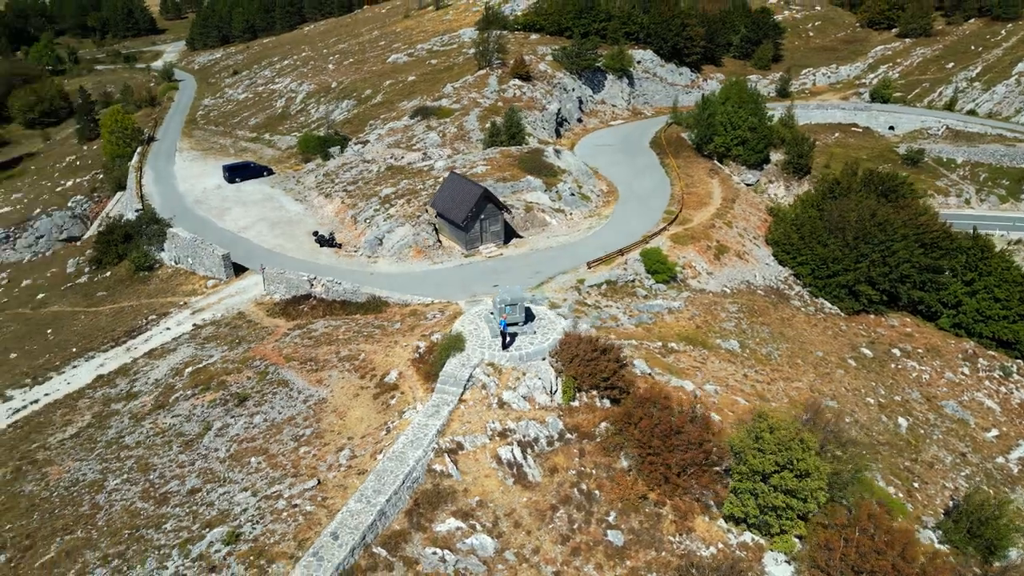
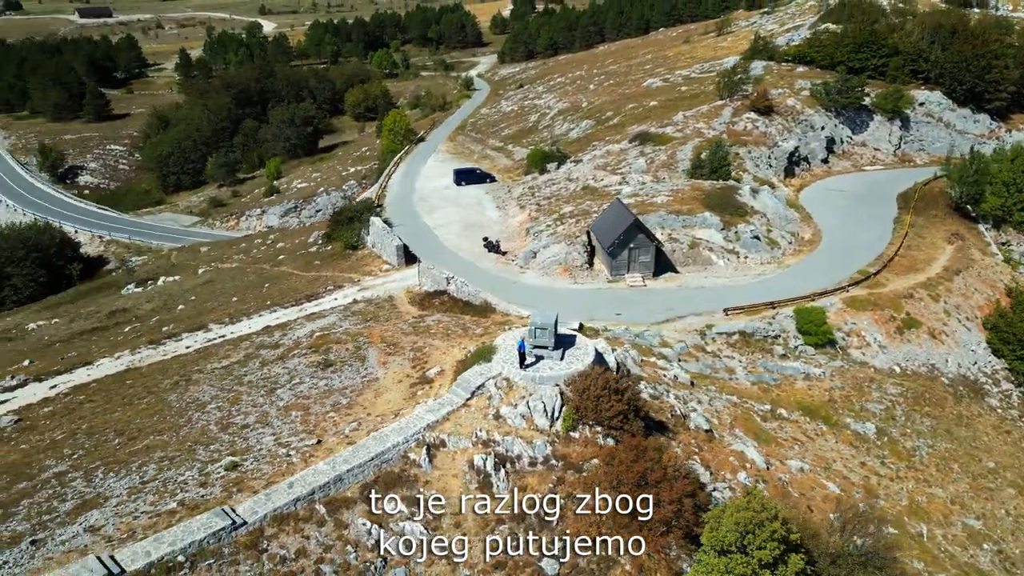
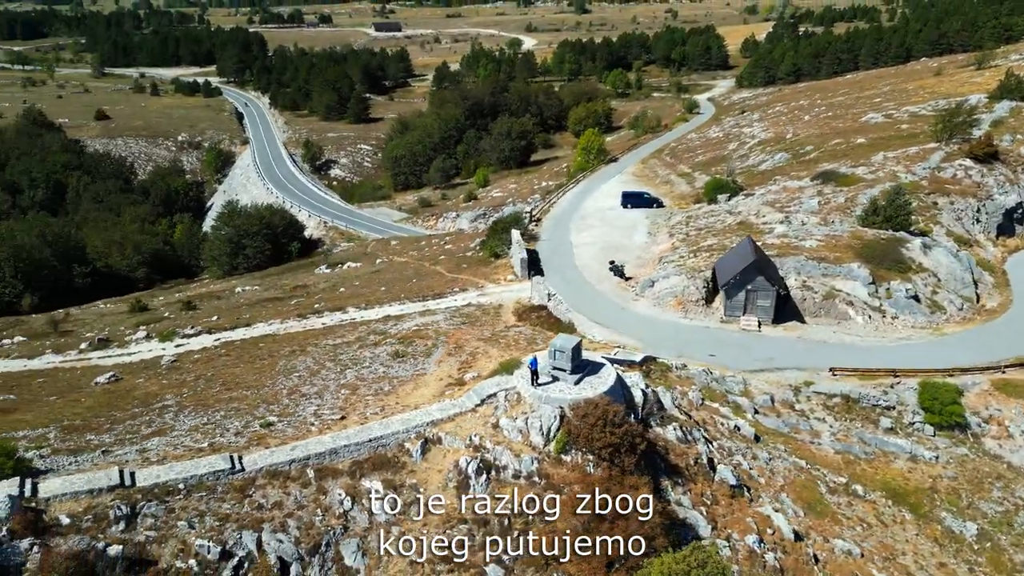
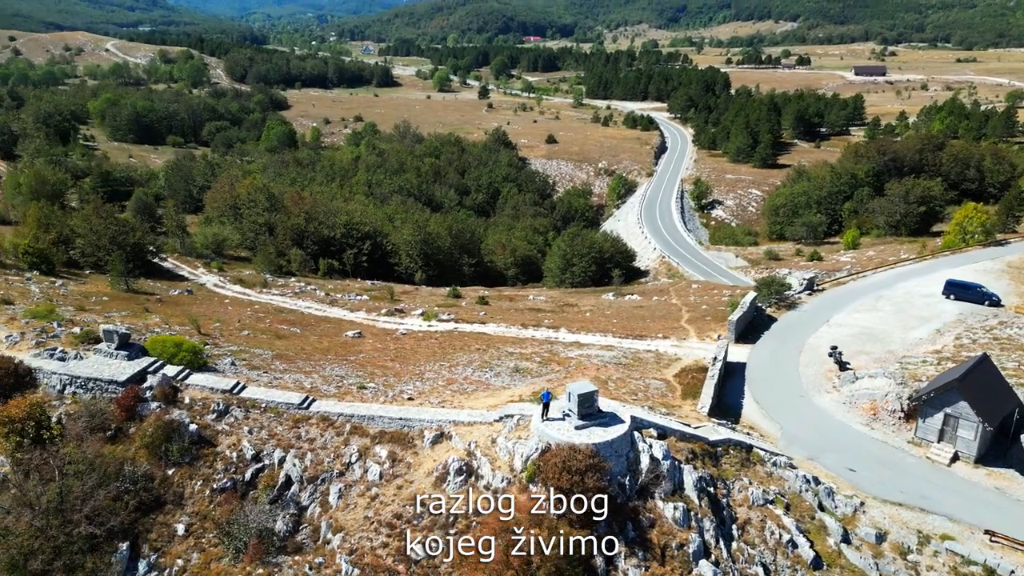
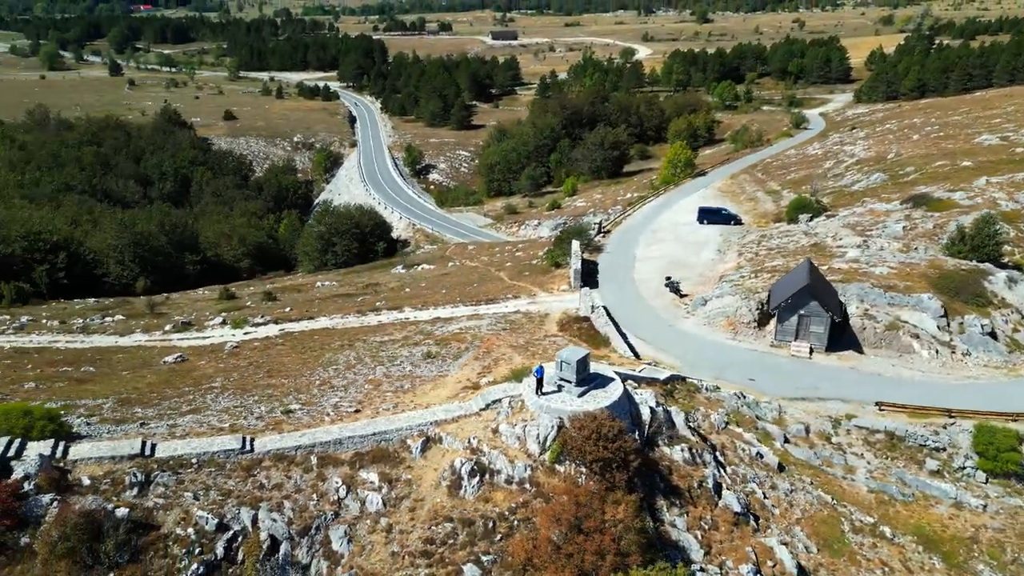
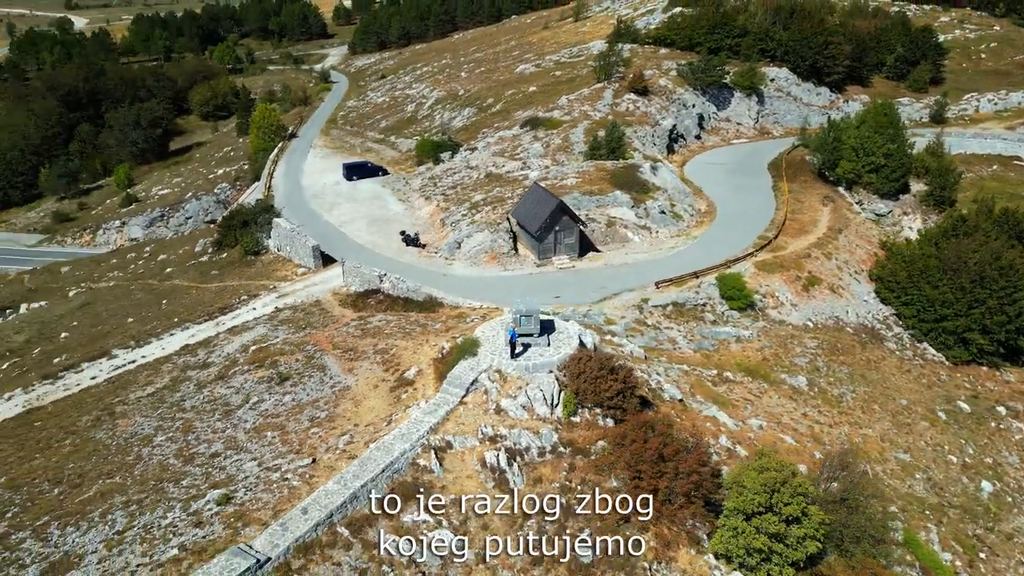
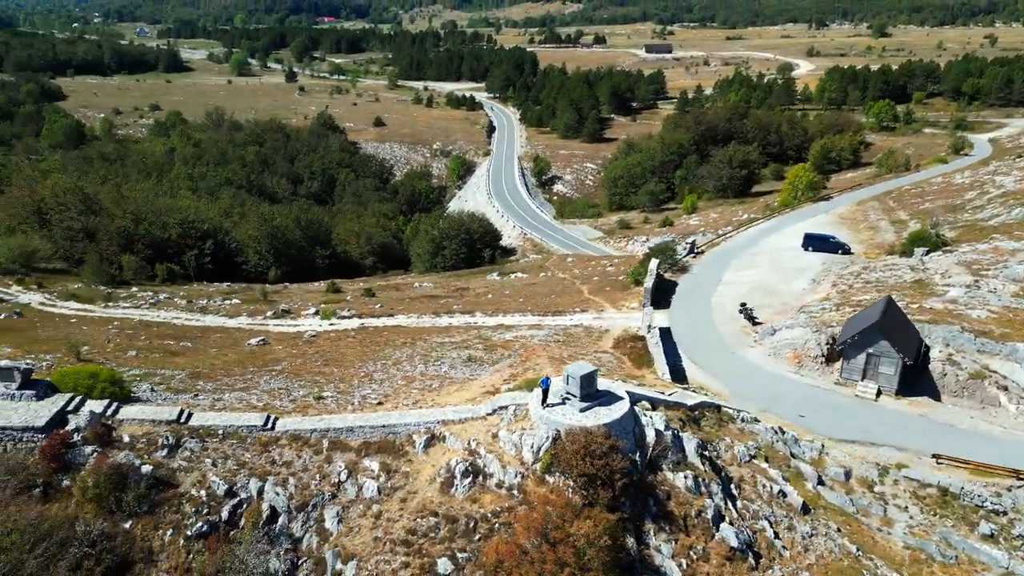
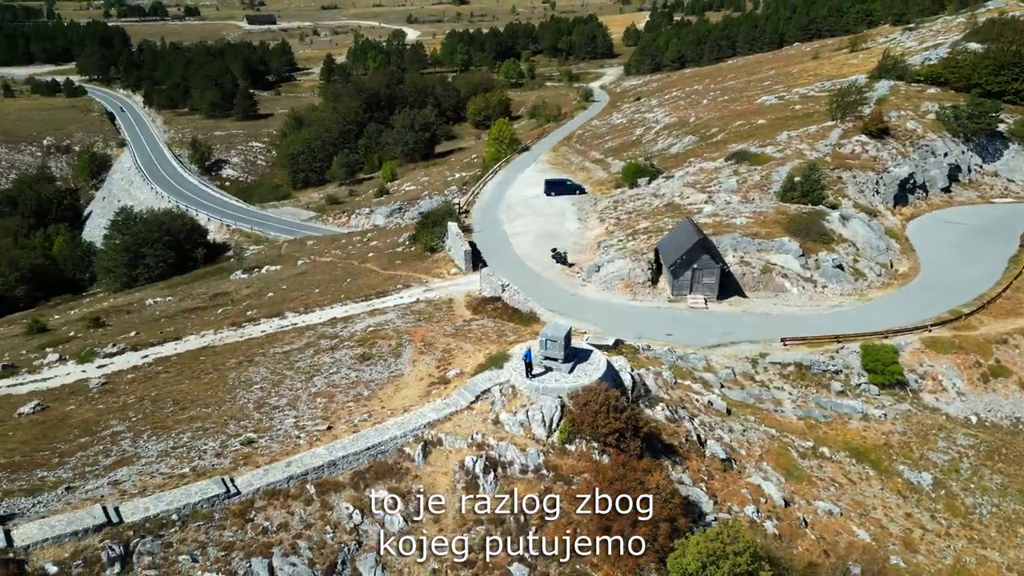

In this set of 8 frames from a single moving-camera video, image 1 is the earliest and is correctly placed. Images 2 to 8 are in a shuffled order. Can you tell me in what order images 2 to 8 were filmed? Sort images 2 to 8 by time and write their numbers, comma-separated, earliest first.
6, 2, 8, 3, 5, 7, 4
